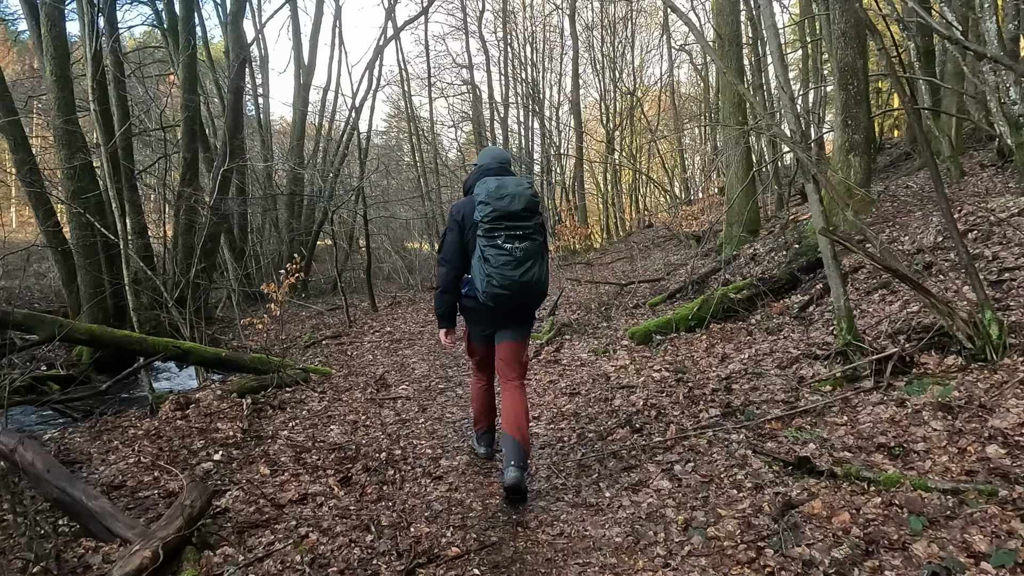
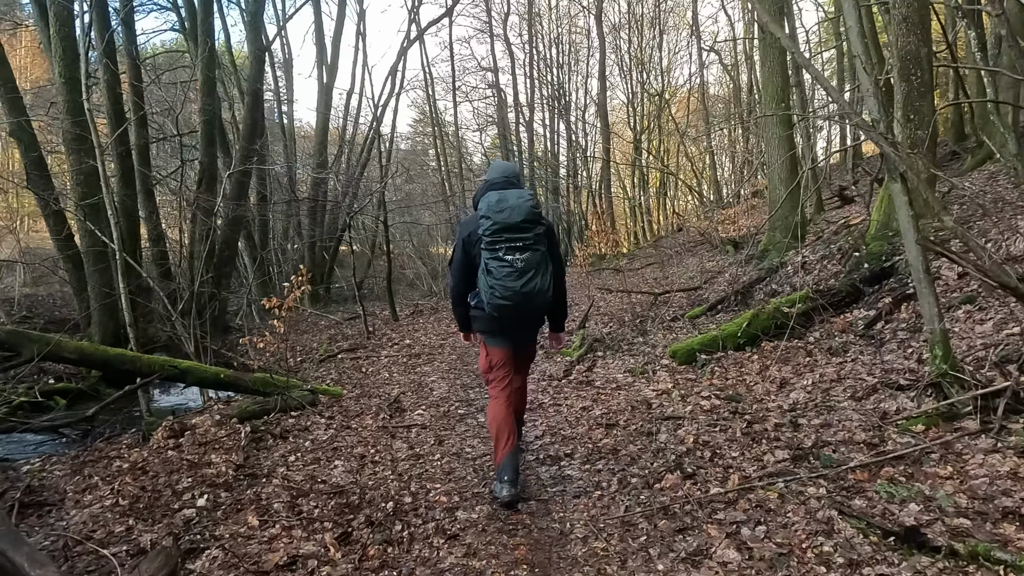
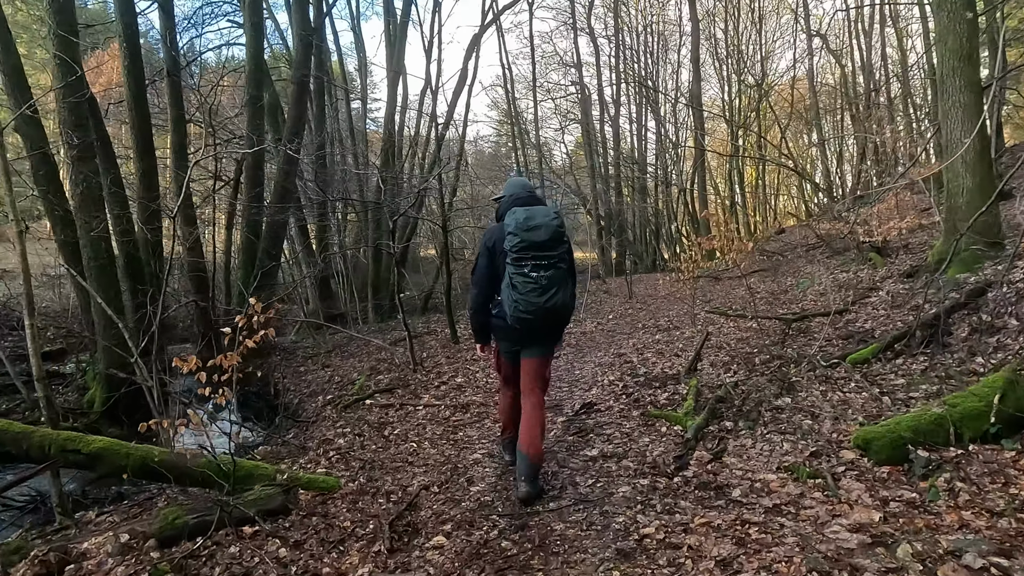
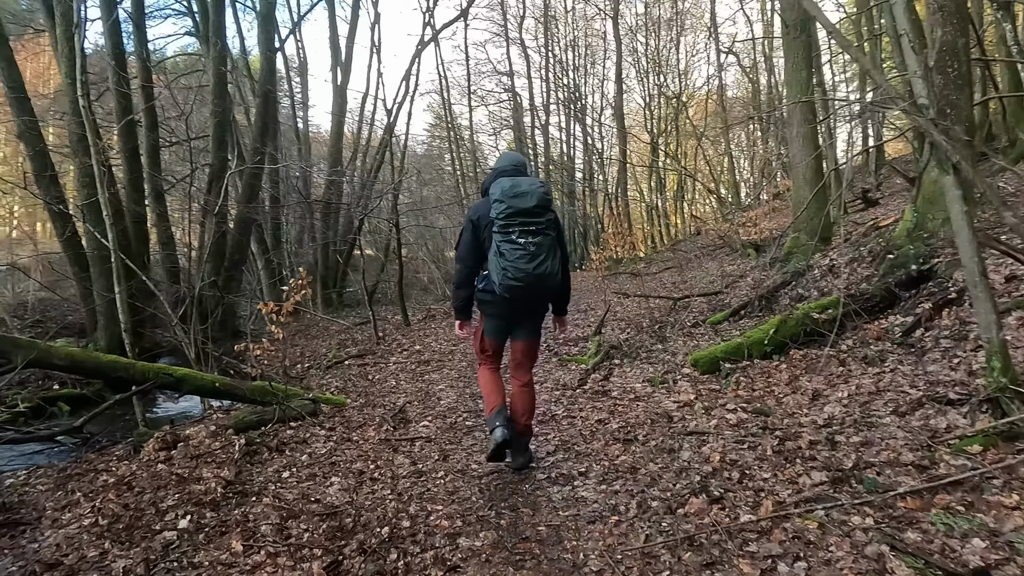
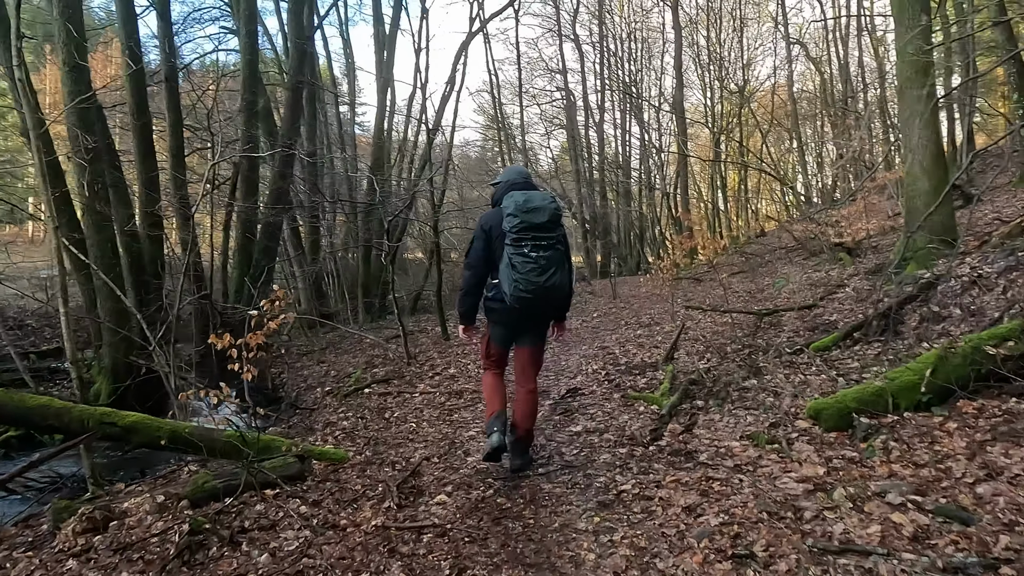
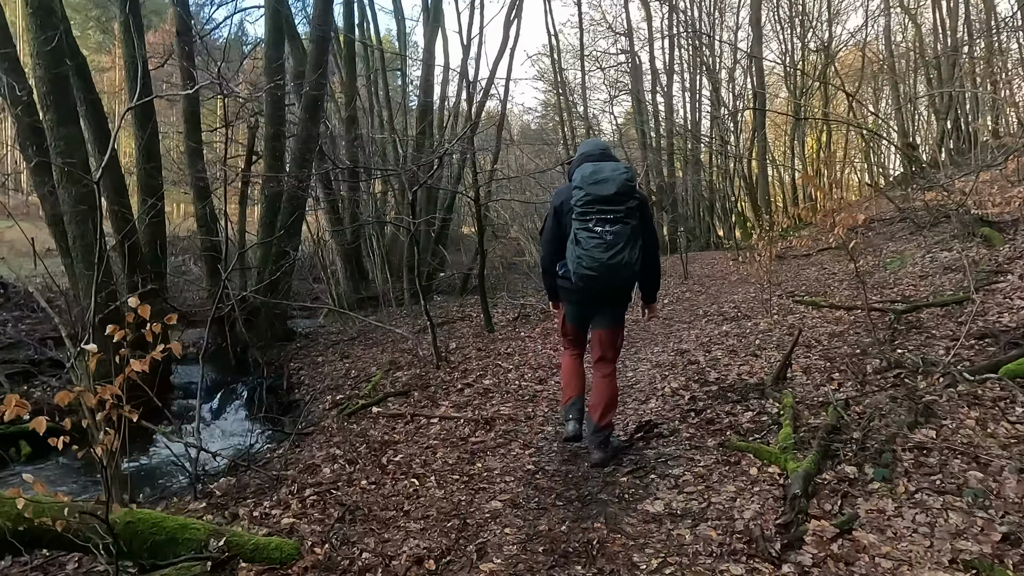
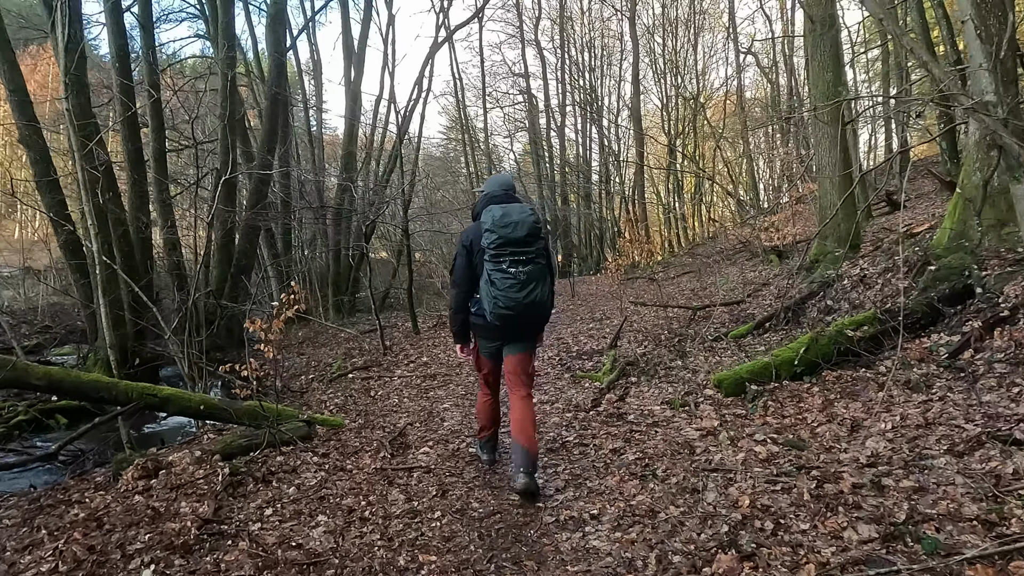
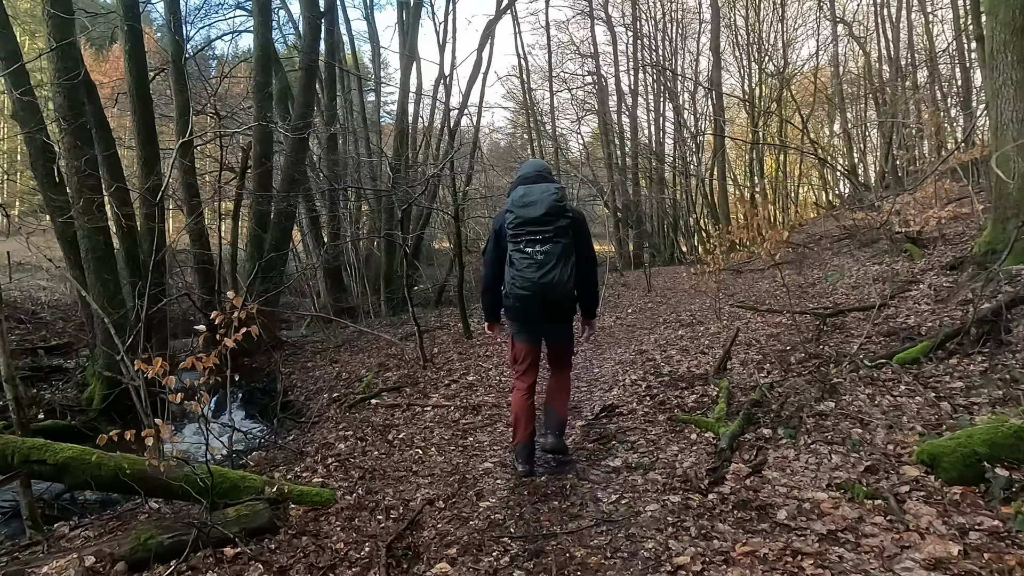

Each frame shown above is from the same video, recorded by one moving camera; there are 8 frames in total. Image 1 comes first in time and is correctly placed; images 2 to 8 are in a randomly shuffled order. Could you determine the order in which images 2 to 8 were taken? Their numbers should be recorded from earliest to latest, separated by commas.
2, 4, 7, 5, 3, 8, 6
